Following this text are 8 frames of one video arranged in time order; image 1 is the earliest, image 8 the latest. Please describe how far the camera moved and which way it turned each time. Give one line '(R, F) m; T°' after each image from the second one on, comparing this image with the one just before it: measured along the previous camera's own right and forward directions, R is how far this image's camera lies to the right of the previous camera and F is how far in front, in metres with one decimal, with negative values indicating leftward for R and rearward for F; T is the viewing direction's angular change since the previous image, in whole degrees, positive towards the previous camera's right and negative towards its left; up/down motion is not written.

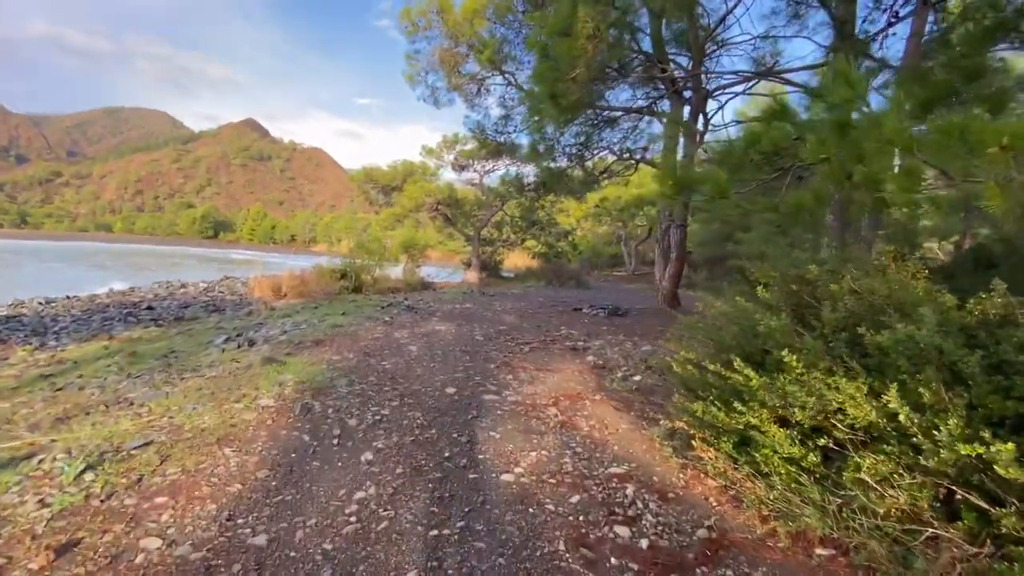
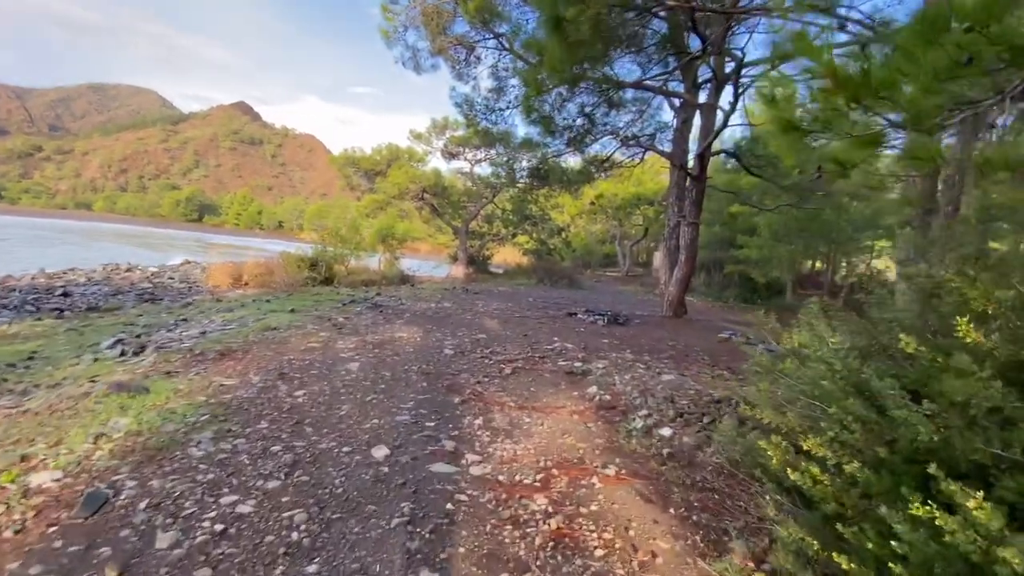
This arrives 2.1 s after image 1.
(+0.1, +1.3) m; +1°
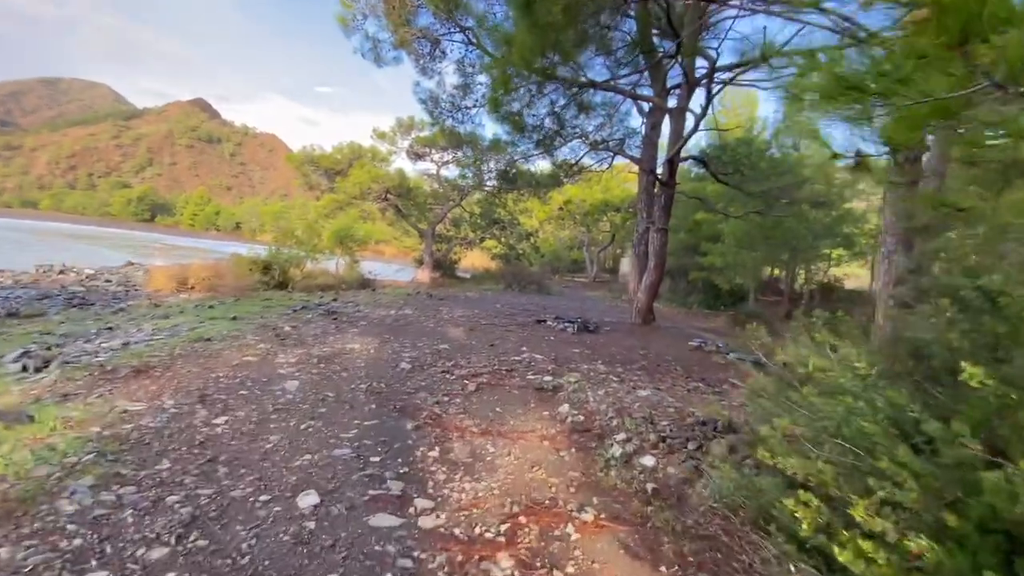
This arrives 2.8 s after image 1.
(0.0, +0.4) m; +4°
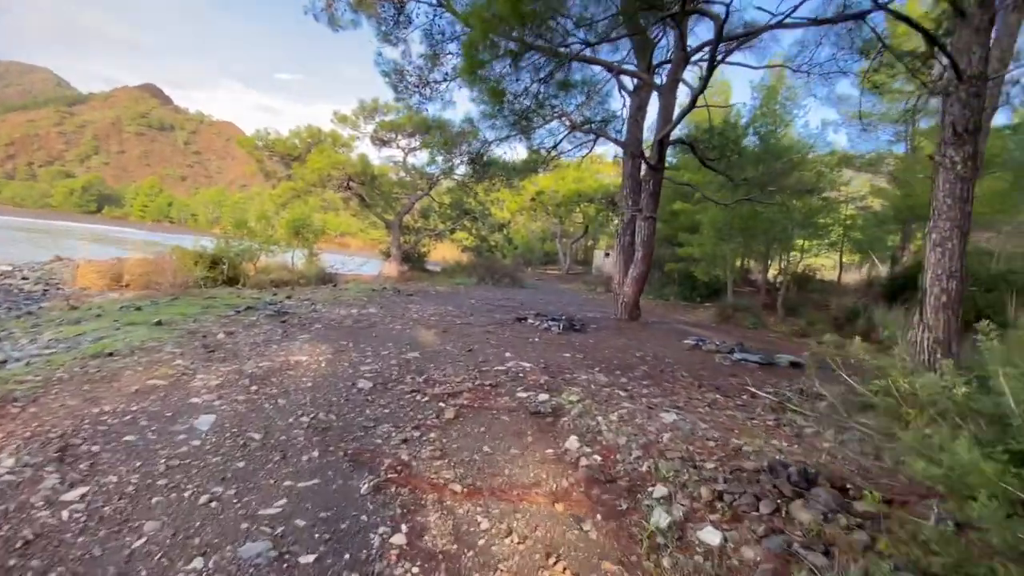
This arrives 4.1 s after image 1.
(-0.1, +0.8) m; +4°
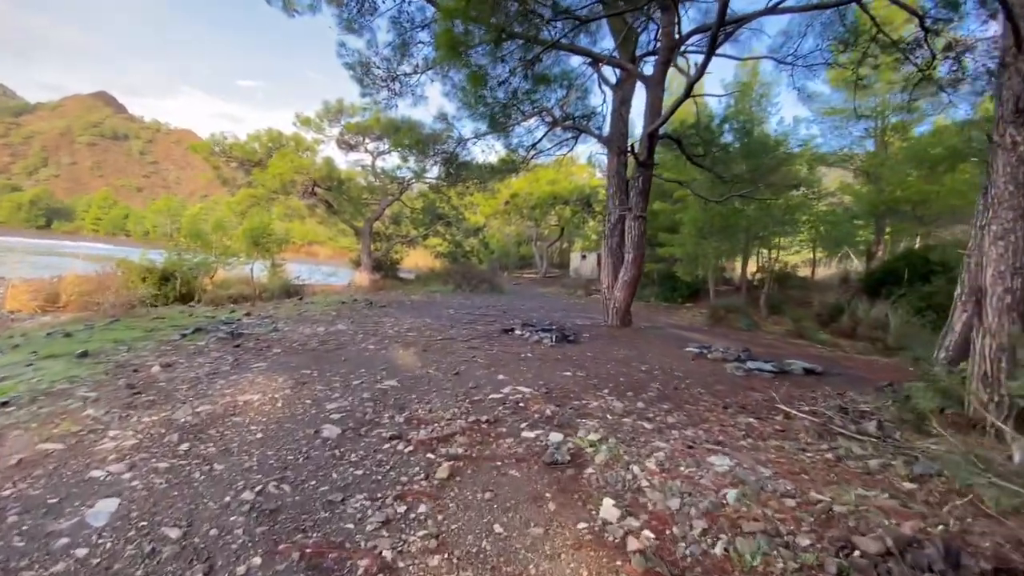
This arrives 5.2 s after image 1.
(-0.1, +0.6) m; +3°
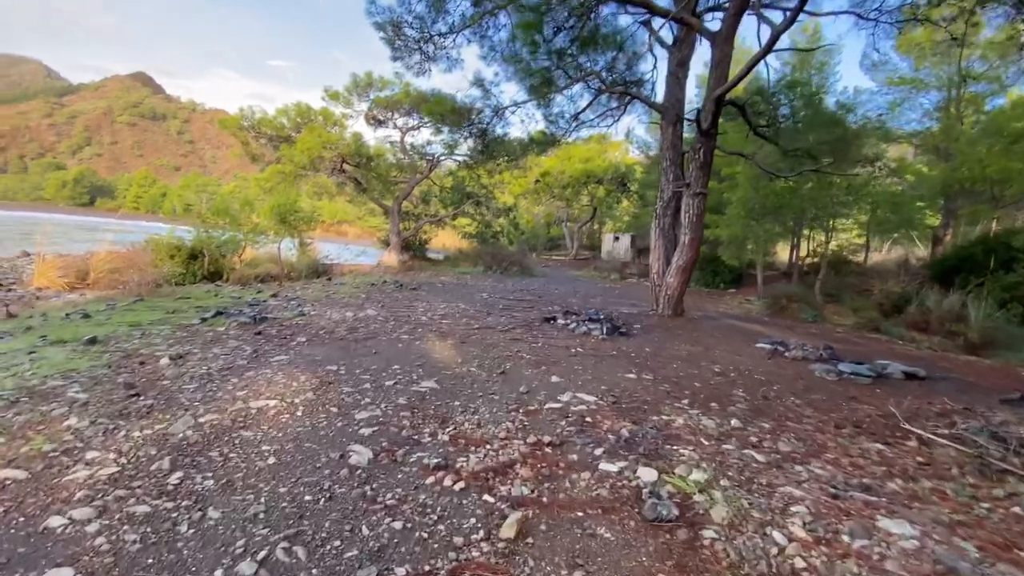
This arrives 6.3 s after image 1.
(-0.2, +0.6) m; -3°
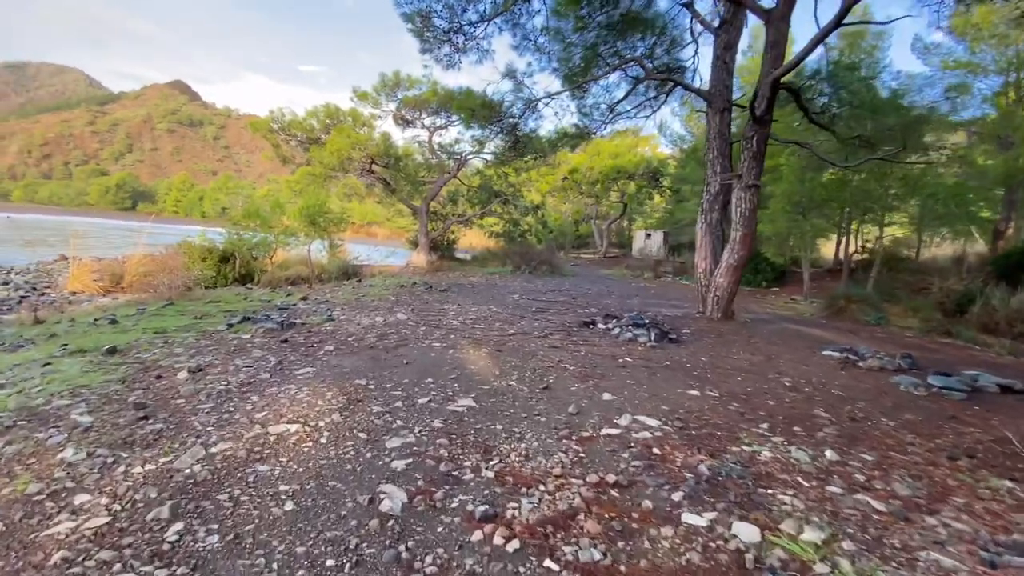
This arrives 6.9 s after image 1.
(-0.1, +0.4) m; -3°
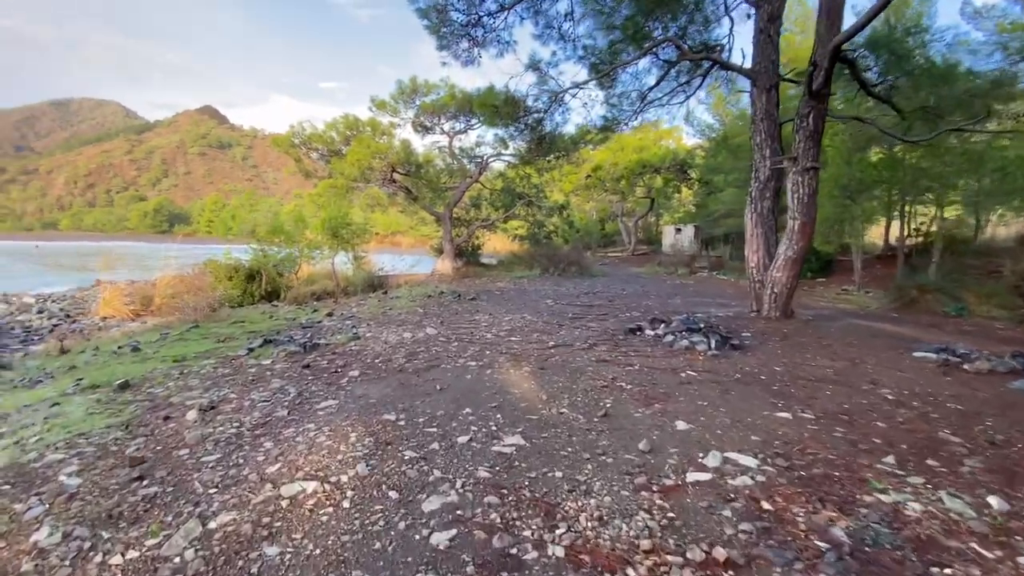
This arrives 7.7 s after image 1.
(-0.1, +0.5) m; -3°
